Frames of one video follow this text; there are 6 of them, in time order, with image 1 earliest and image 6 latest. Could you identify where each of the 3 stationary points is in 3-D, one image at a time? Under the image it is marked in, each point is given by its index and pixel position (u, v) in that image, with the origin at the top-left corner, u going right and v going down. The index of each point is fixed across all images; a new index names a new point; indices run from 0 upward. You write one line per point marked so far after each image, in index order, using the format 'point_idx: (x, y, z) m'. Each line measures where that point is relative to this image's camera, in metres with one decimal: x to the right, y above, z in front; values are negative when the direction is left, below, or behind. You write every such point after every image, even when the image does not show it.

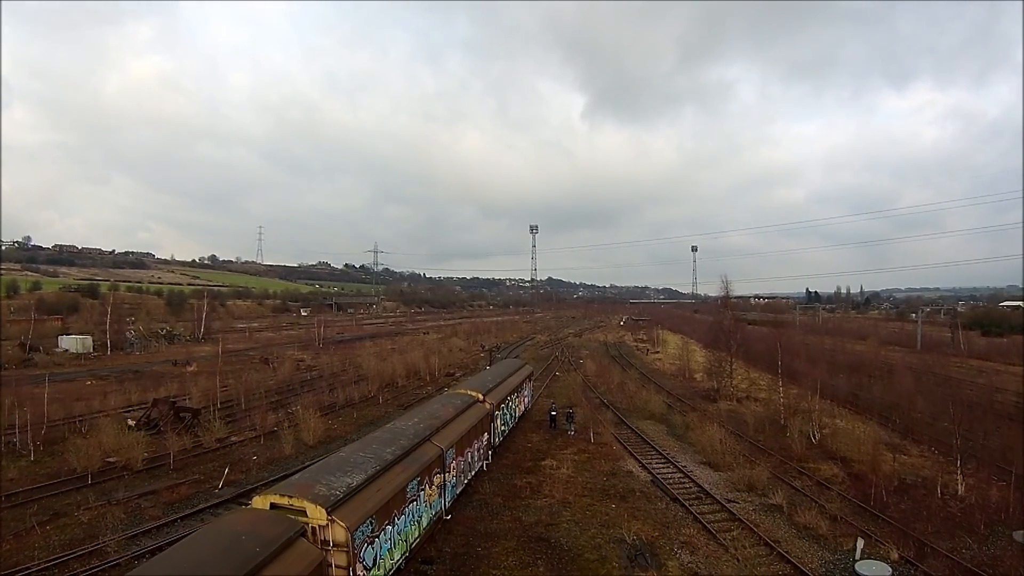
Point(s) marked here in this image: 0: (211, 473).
0: (-10.4, -6.4, +17.9) m
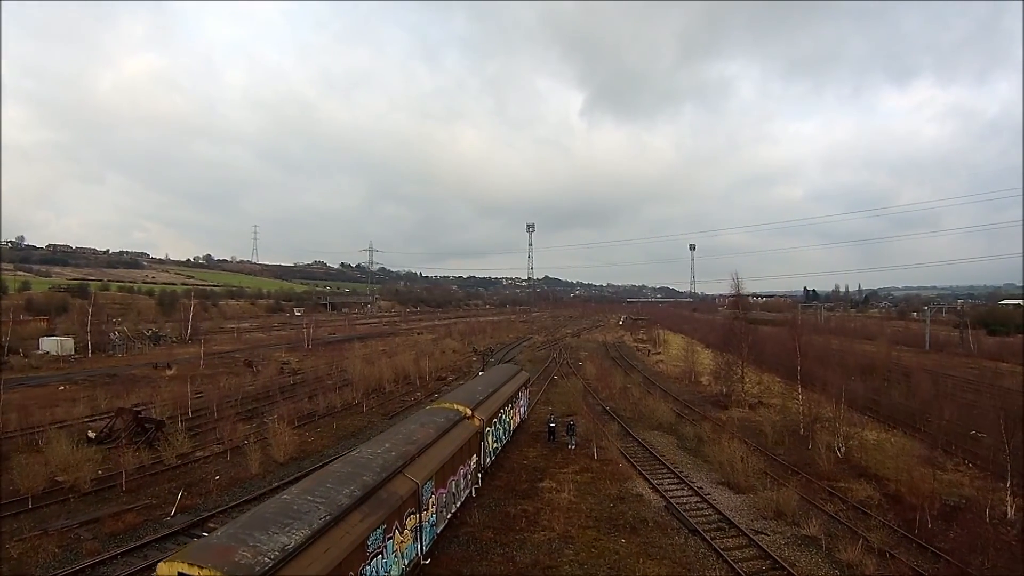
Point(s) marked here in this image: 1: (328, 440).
0: (-10.5, -6.4, +15.9) m
1: (-7.0, -5.8, +19.7) m
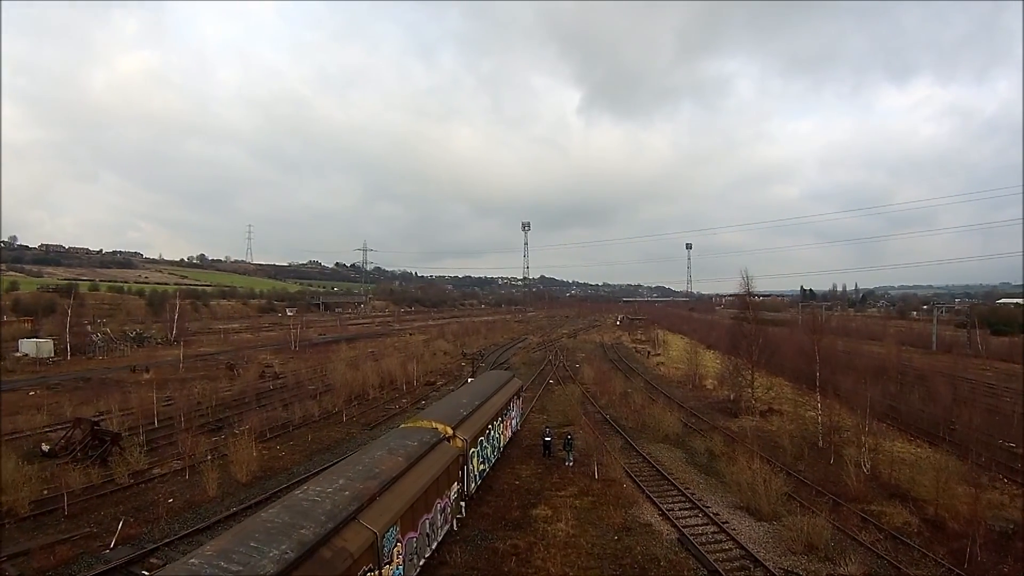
0: (-10.8, -6.3, +14.0) m
1: (-7.3, -5.7, +17.9) m
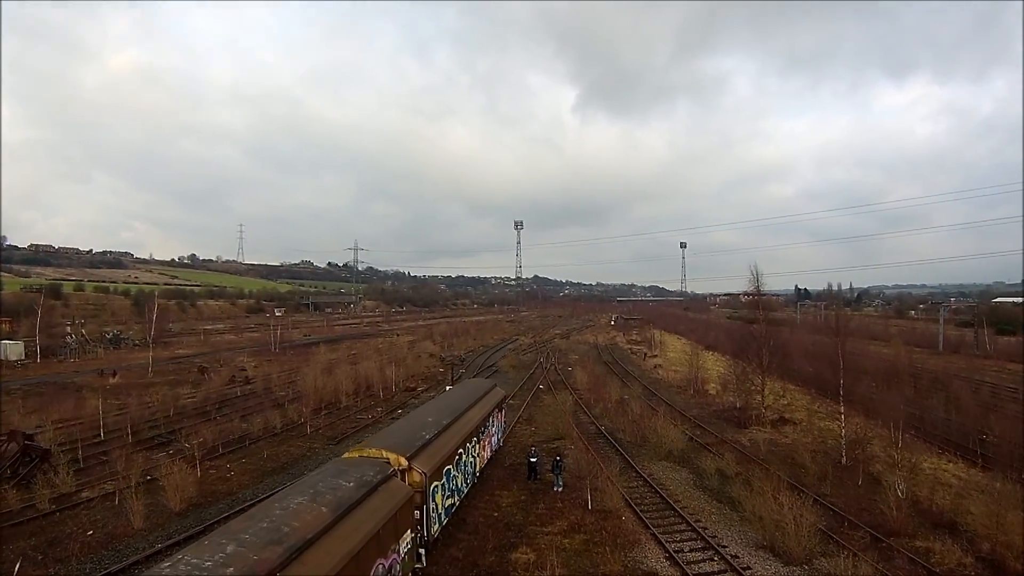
0: (-11.3, -6.2, +11.7) m
1: (-7.9, -5.6, +15.6) m
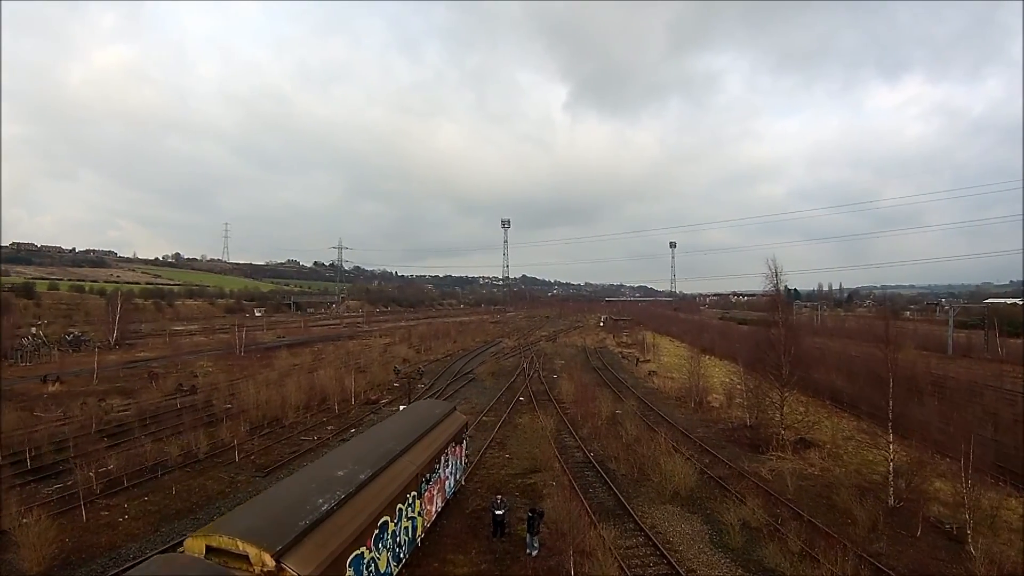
0: (-12.0, -6.1, +8.3) m
1: (-8.7, -5.5, +12.3) m
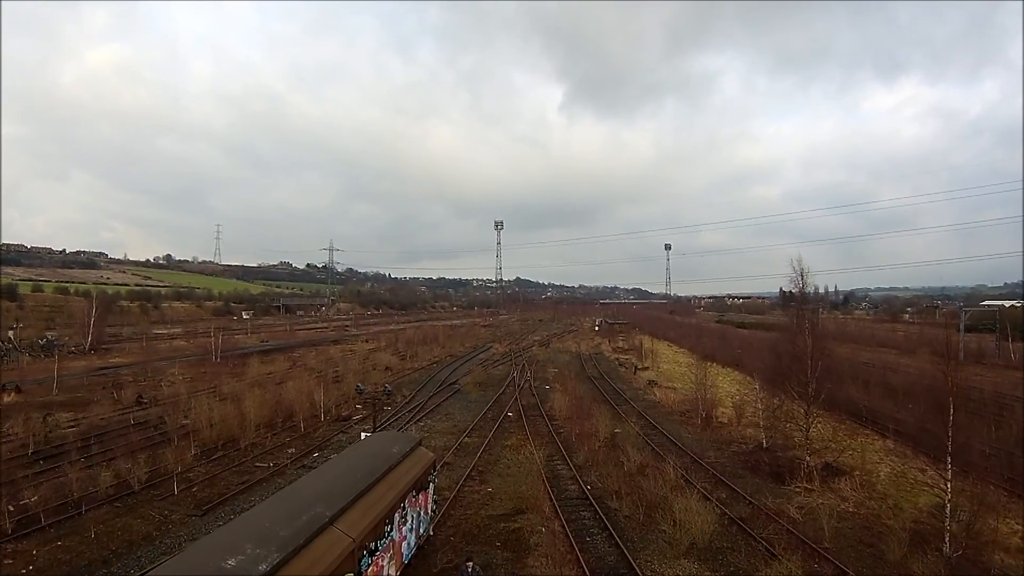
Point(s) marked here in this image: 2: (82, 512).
0: (-12.4, -6.2, +6.0) m
1: (-9.0, -5.6, +10.0) m
2: (-10.7, -5.5, +13.0) m
